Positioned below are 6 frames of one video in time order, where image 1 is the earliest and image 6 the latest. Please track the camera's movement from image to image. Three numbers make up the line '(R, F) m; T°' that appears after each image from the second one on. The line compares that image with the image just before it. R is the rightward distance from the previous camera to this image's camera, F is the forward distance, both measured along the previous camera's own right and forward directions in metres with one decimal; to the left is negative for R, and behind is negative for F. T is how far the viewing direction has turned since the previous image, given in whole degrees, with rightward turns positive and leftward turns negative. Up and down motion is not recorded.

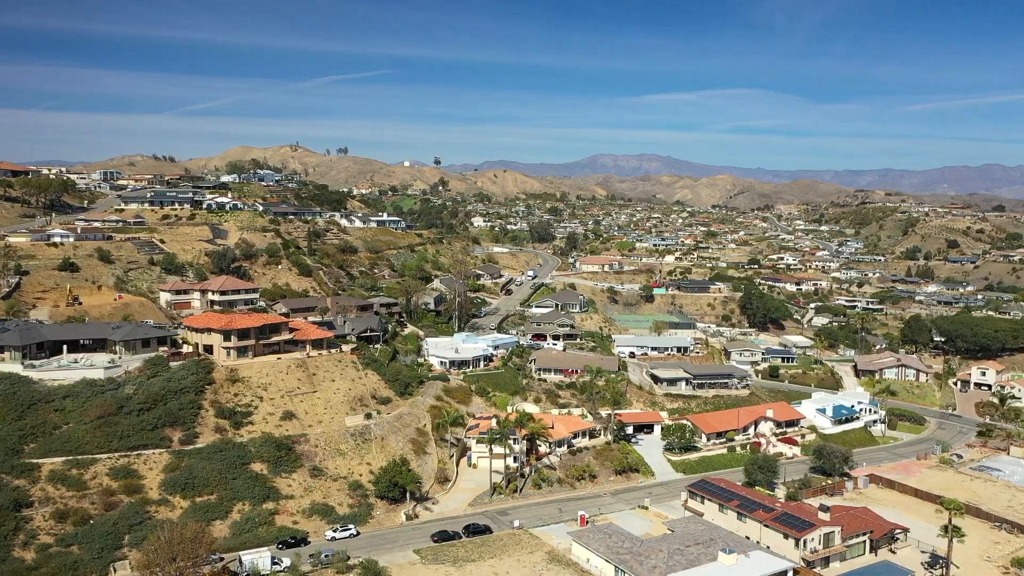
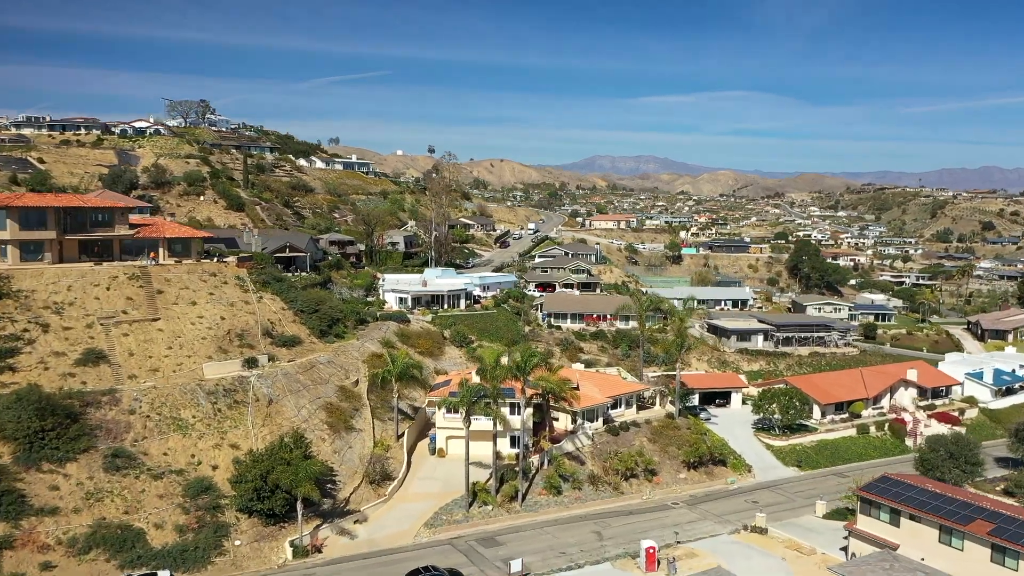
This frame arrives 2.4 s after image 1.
(+0.1, +32.8) m; 0°
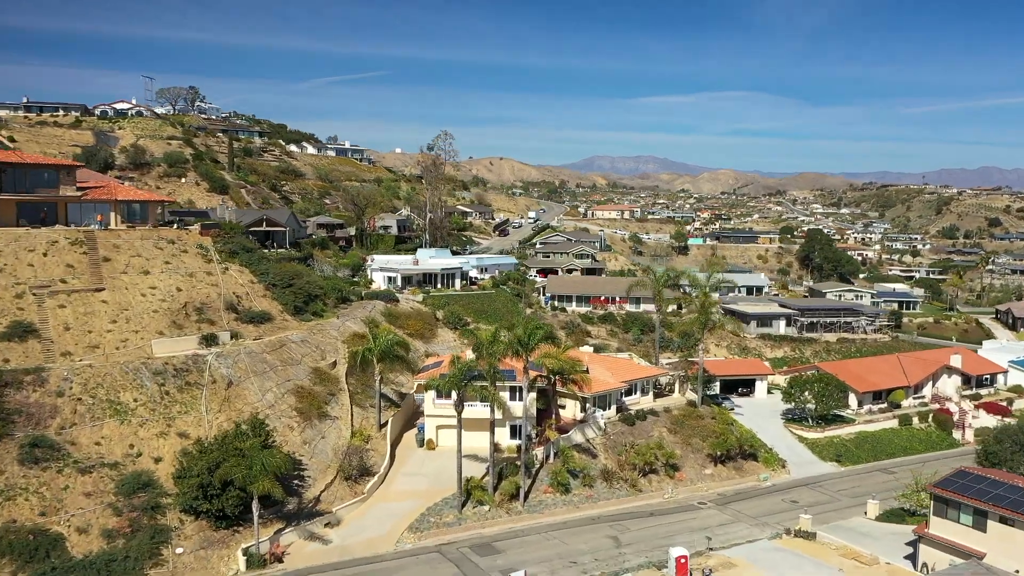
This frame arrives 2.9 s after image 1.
(0.0, +5.7) m; 0°
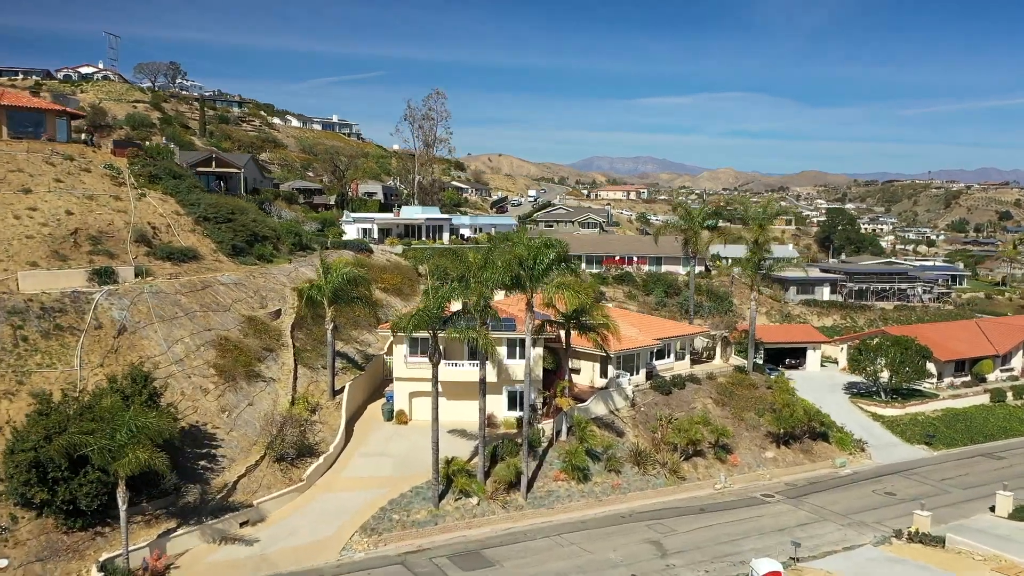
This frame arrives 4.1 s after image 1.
(0.0, +9.2) m; 0°
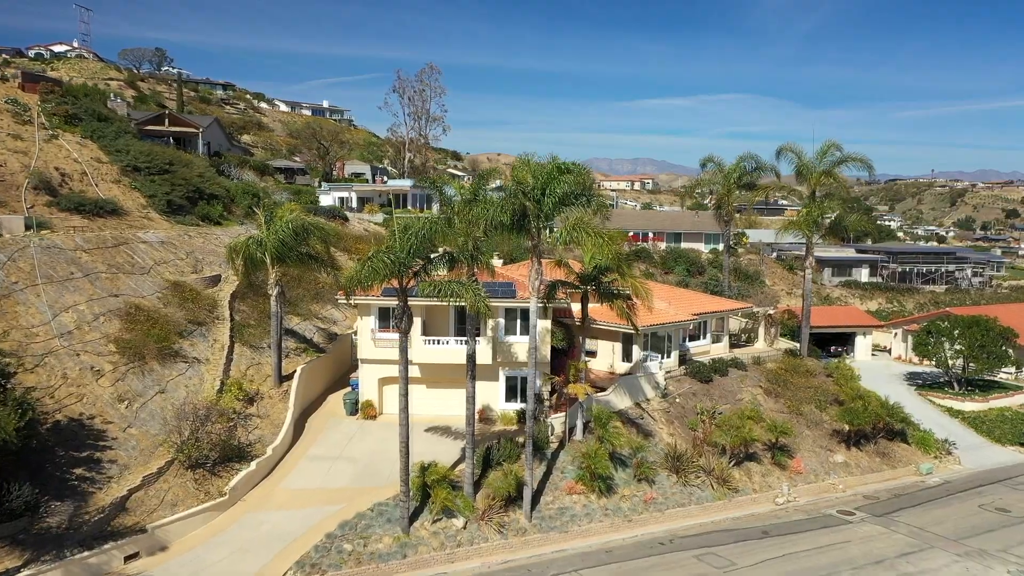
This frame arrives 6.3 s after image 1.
(0.0, +6.2) m; 0°
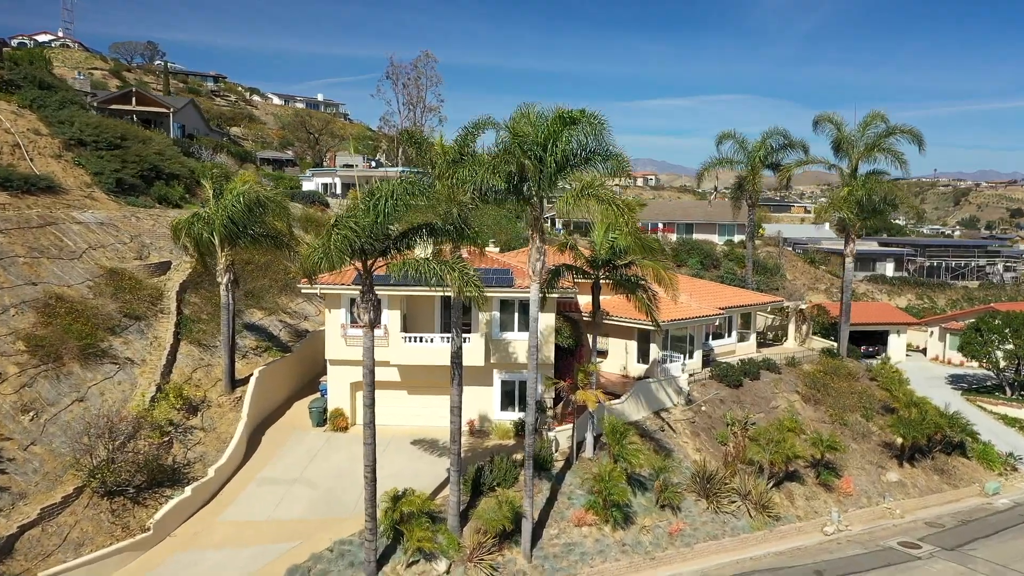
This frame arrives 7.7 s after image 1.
(+0.1, +3.4) m; 0°
